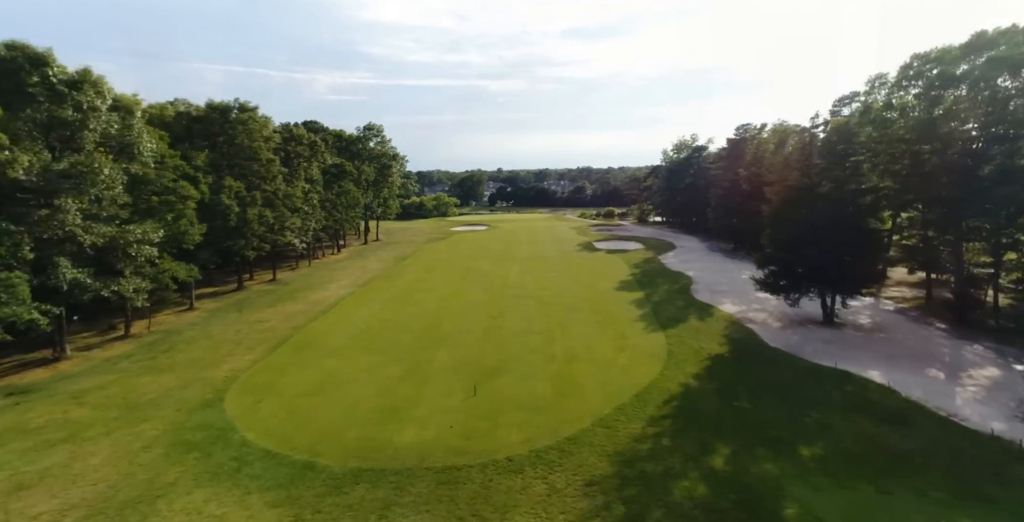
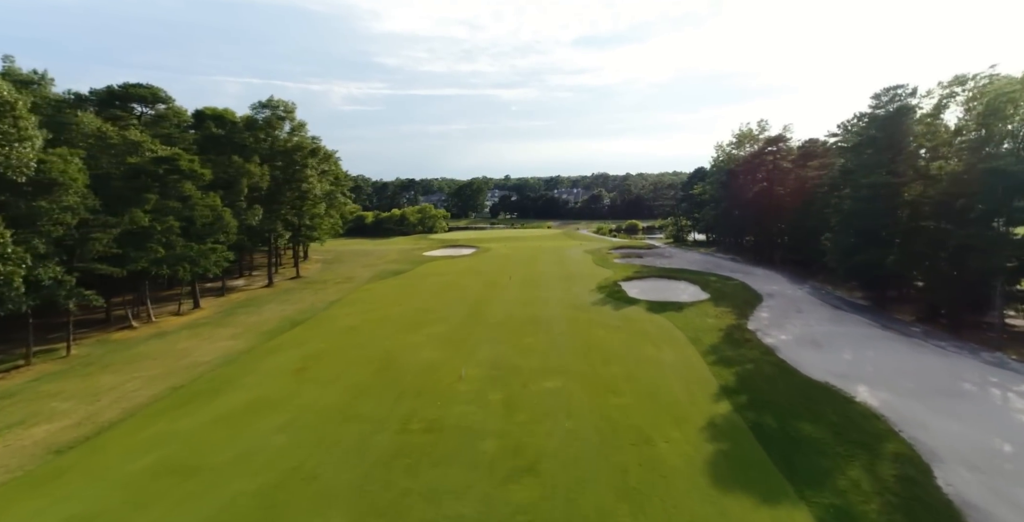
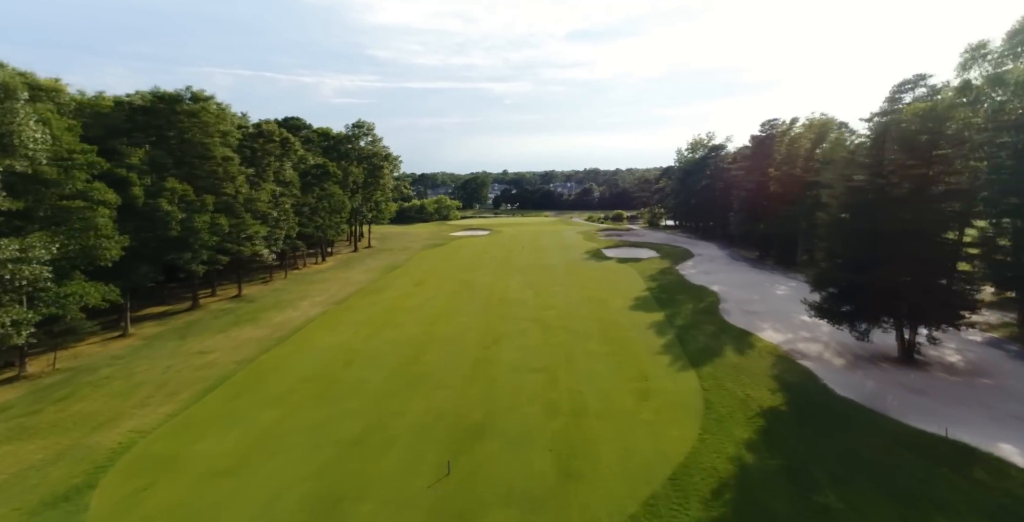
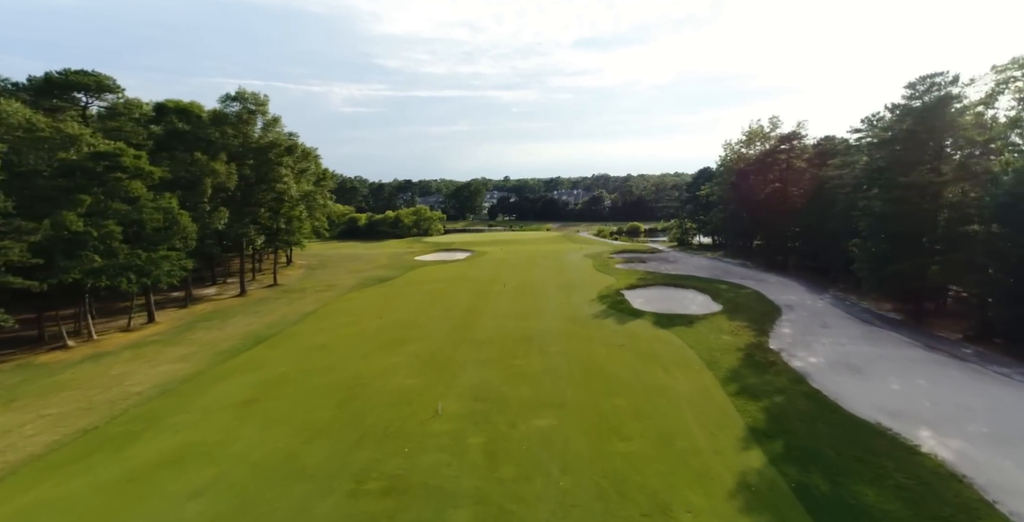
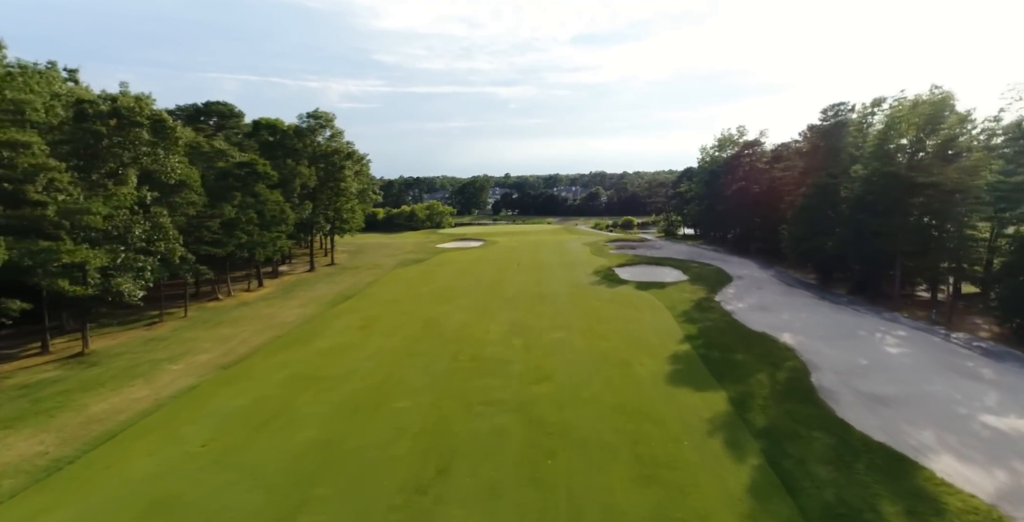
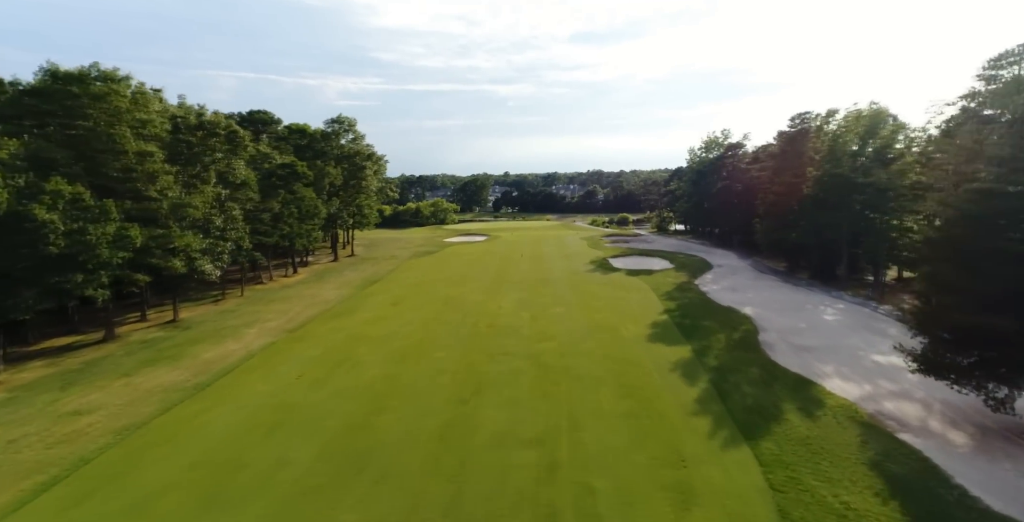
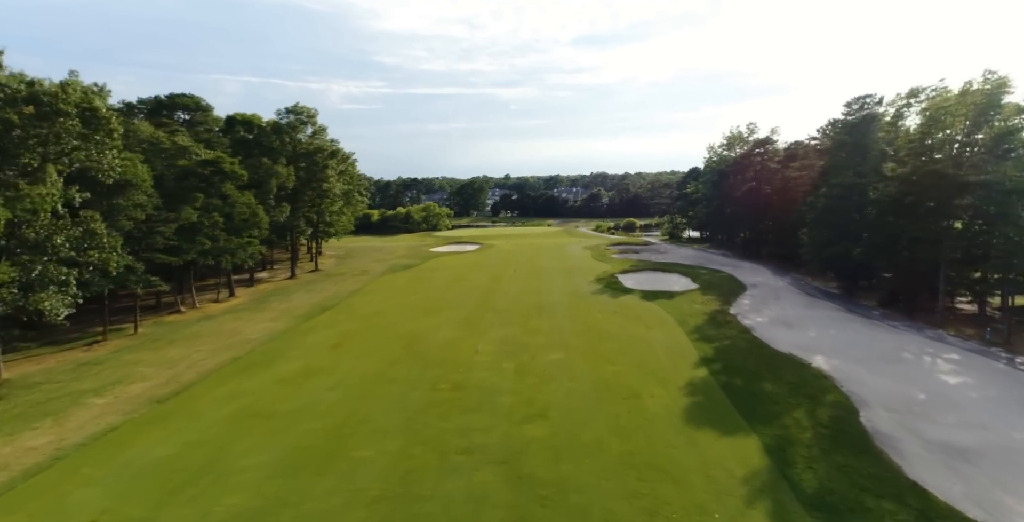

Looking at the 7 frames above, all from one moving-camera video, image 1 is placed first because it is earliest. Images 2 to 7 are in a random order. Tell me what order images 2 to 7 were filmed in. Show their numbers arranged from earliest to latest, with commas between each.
3, 6, 5, 7, 2, 4
